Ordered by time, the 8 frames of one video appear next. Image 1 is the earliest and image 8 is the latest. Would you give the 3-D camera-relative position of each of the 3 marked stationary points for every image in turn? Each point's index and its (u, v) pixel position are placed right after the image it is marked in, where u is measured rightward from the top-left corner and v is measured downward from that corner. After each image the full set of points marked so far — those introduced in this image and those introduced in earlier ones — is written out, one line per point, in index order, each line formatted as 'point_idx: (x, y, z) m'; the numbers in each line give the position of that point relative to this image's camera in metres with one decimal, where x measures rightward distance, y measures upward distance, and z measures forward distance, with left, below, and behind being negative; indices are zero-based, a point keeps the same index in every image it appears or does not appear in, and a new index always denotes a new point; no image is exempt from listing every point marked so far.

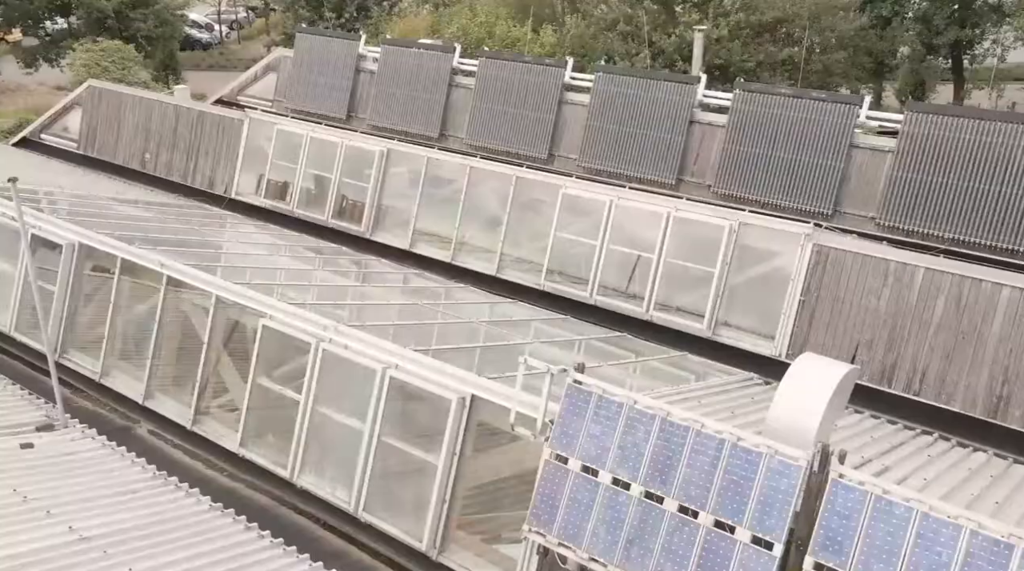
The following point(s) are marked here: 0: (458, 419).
0: (-0.6, -1.4, +11.3) m
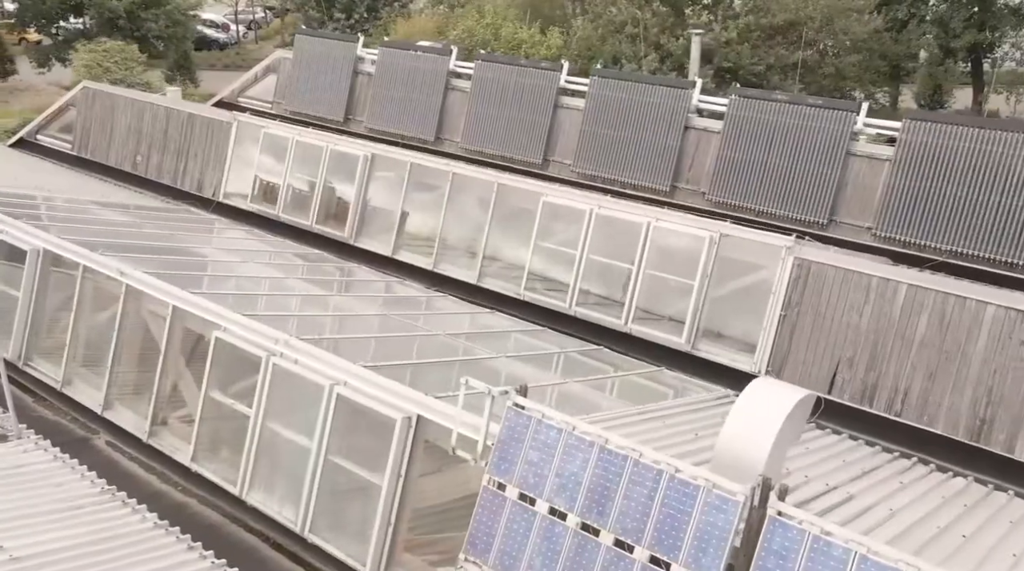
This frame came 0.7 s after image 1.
0: (-1.1, -1.6, +10.9) m
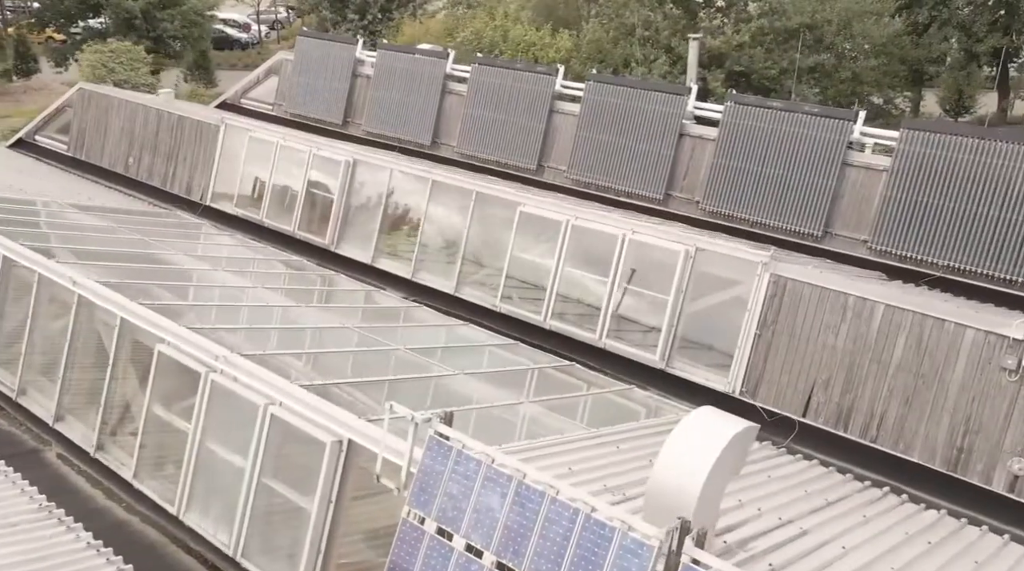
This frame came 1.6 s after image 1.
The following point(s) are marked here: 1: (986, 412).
0: (-1.7, -1.8, +10.5) m
1: (+5.6, -1.5, +12.7) m
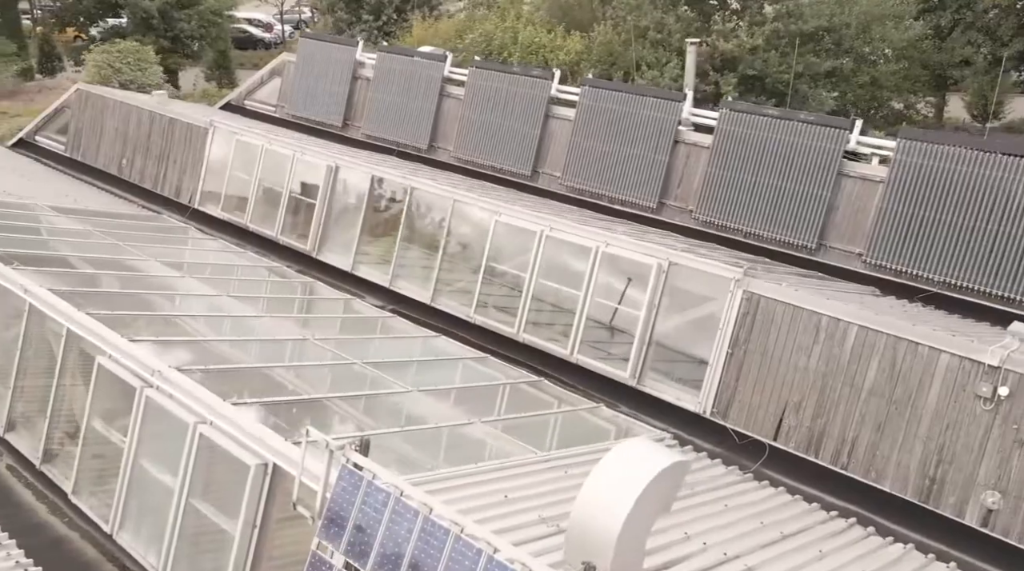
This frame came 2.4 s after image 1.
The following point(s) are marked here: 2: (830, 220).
0: (-2.4, -1.9, +10.1) m
1: (+5.0, -1.7, +12.0) m
2: (+5.8, +1.2, +19.6) m
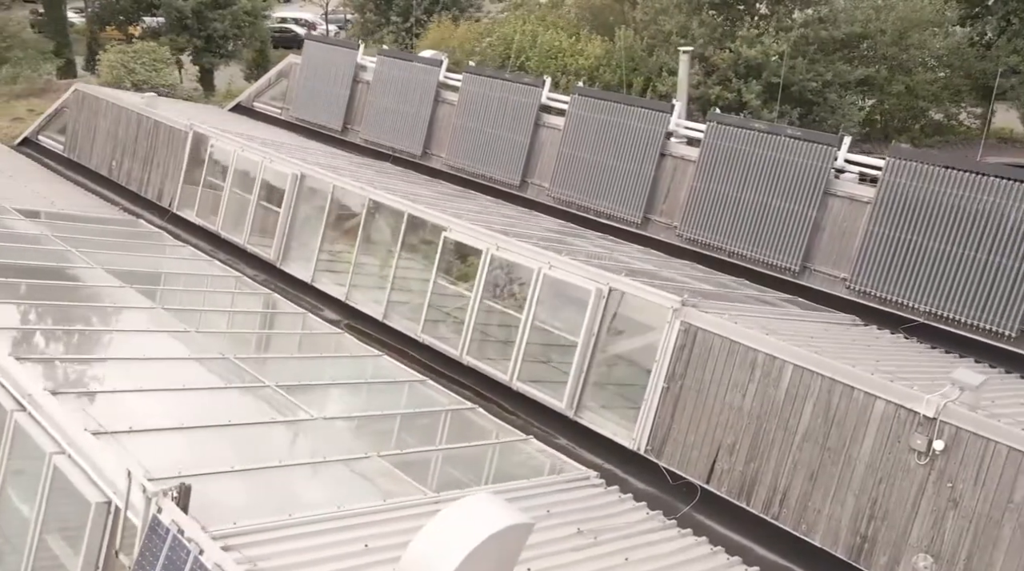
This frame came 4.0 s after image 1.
0: (-3.6, -2.1, +9.5) m
1: (+3.9, -2.2, +10.9) m
2: (+5.2, +0.8, +18.5) m
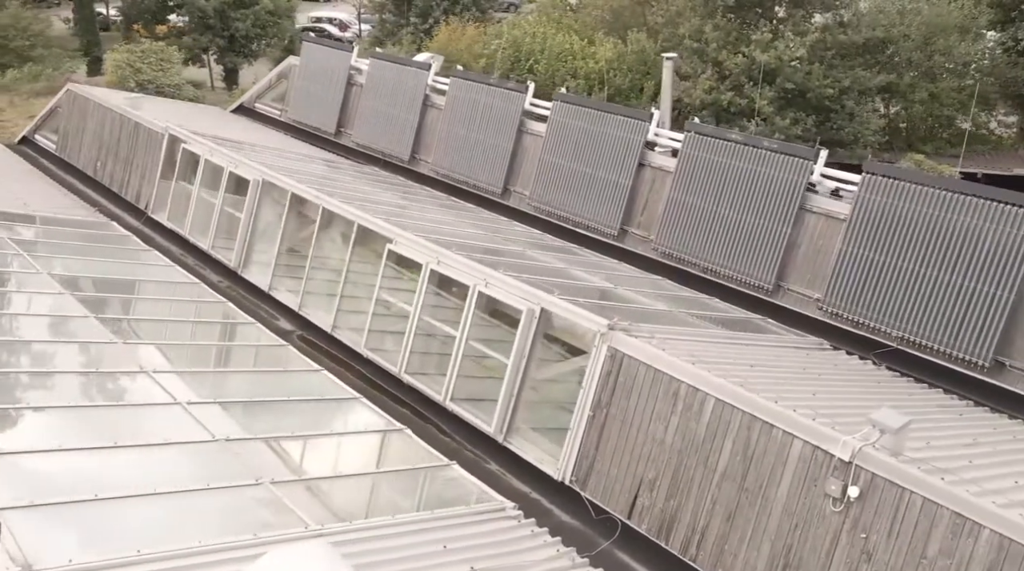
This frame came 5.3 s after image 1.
0: (-4.8, -2.3, +9.0) m
1: (+2.8, -2.5, +10.1) m
2: (+4.6, +0.4, +17.6) m
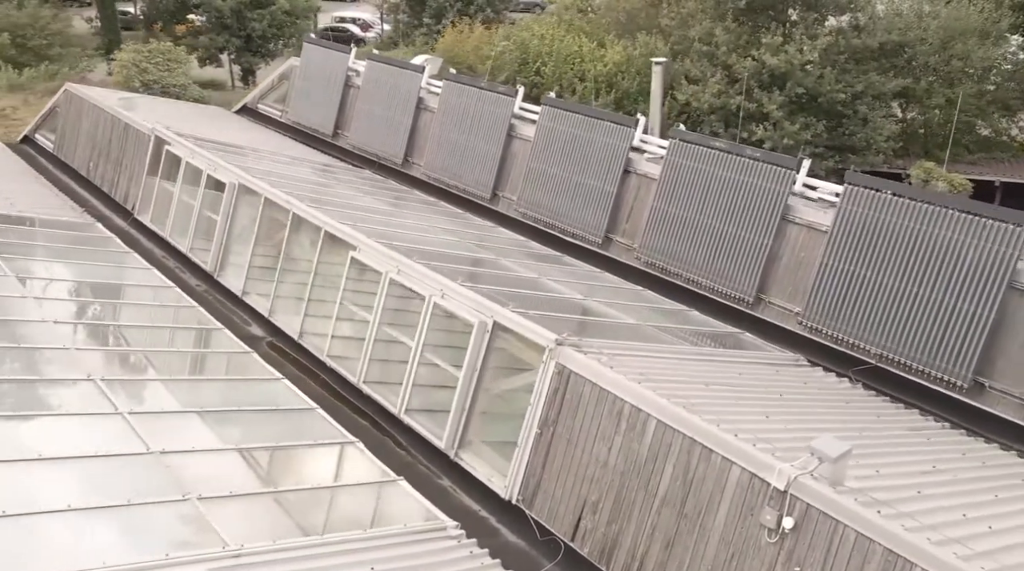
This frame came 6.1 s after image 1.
0: (-5.5, -2.4, +8.8) m
1: (+2.1, -2.6, +9.7) m
2: (+4.2, +0.2, +17.1) m
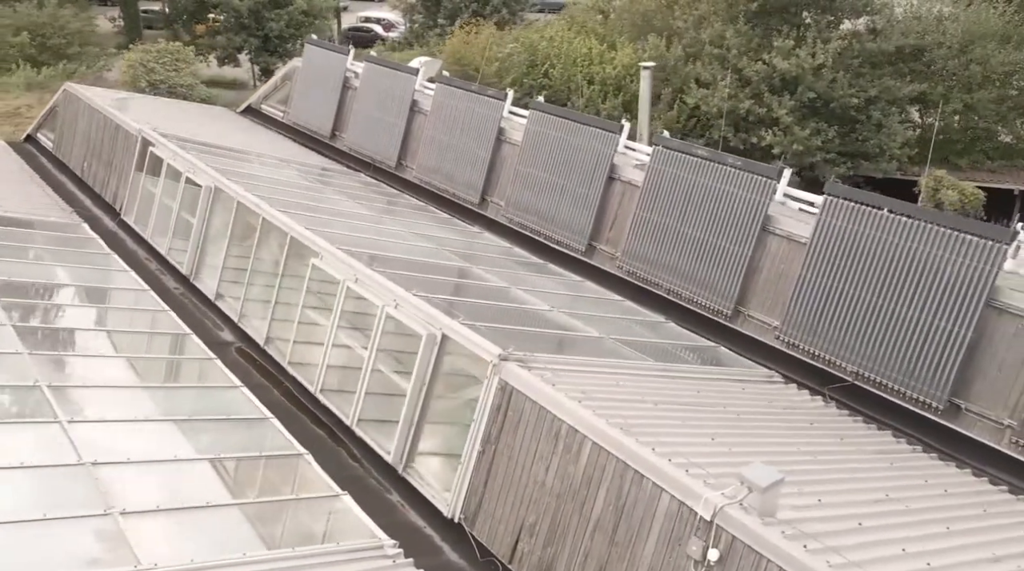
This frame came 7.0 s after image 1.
0: (-6.3, -2.4, +8.6) m
1: (+1.4, -2.8, +9.2) m
2: (+3.7, +0.1, +16.5) m
